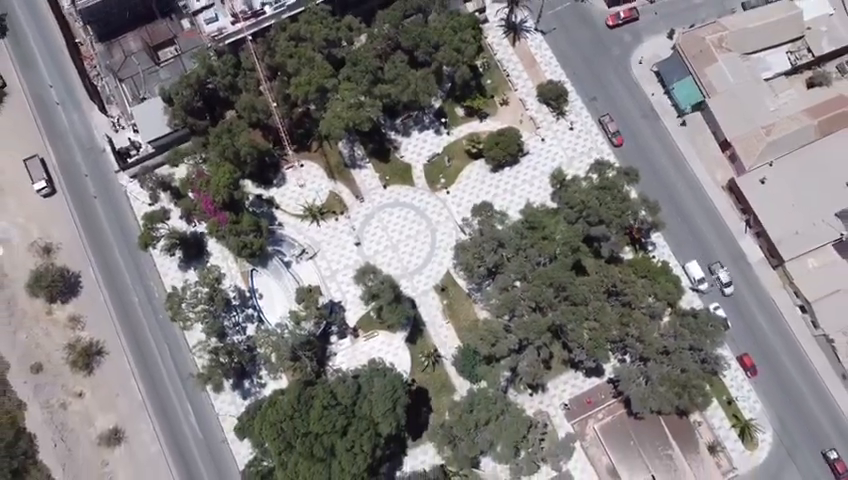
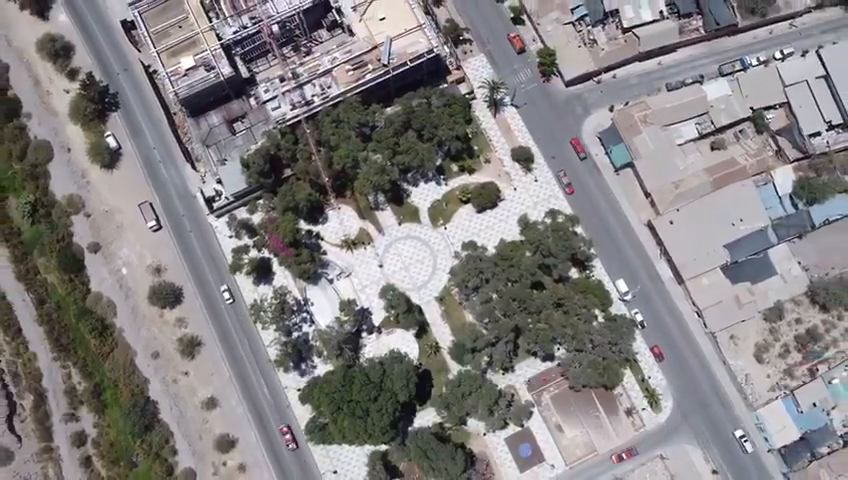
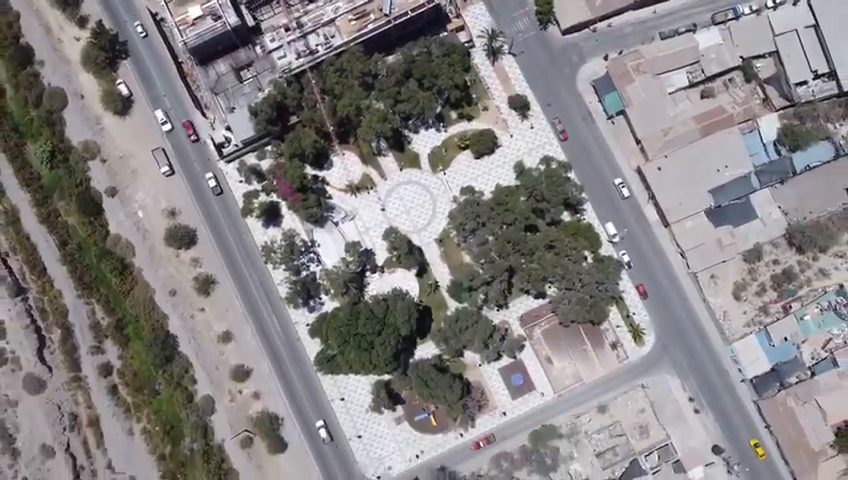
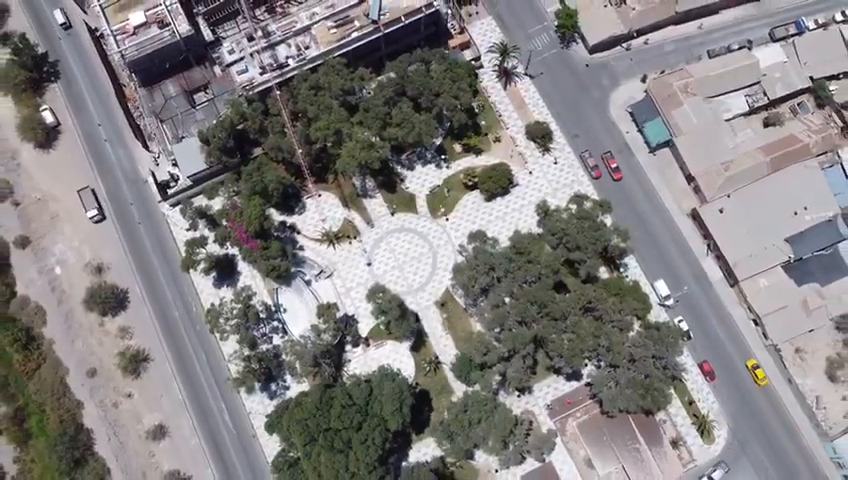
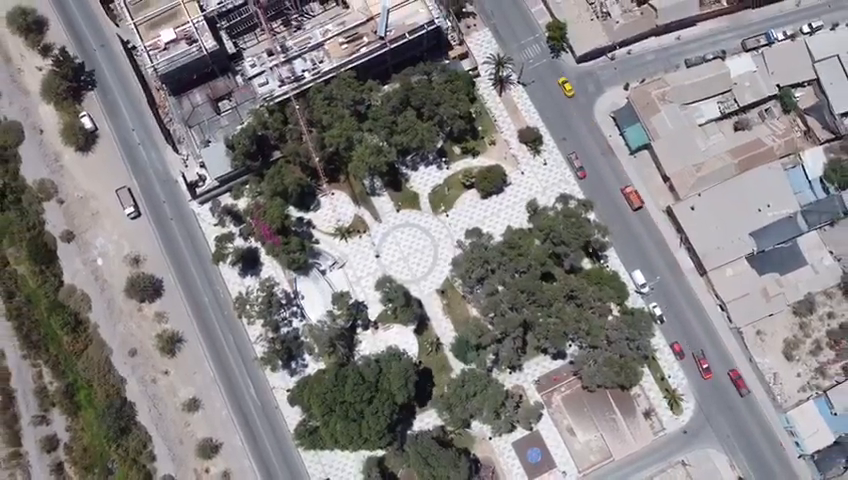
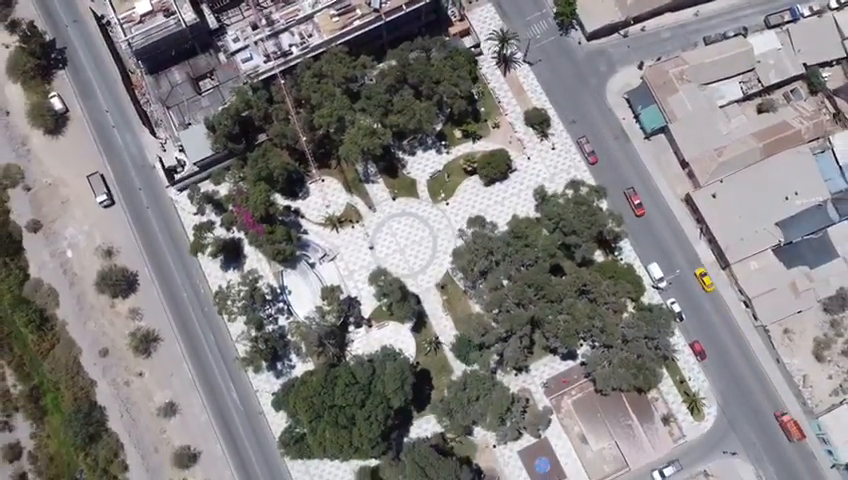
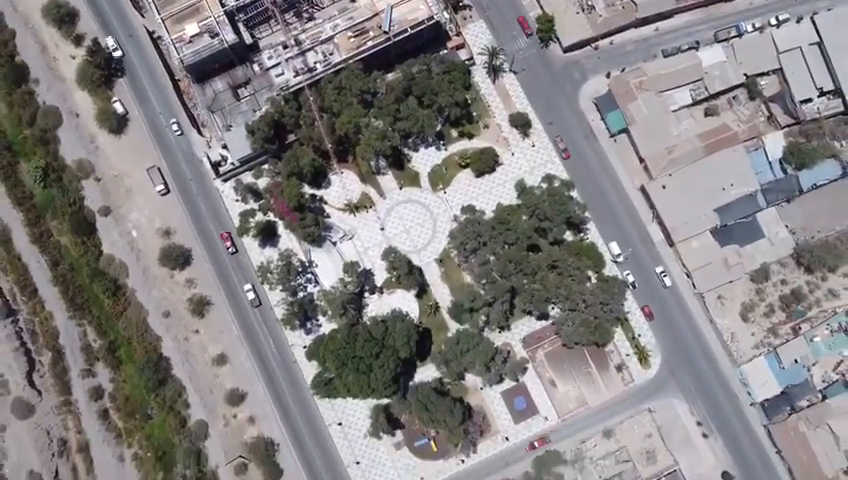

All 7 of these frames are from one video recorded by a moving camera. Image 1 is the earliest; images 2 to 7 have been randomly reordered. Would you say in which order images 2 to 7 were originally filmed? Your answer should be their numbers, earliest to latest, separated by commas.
4, 6, 5, 2, 7, 3
